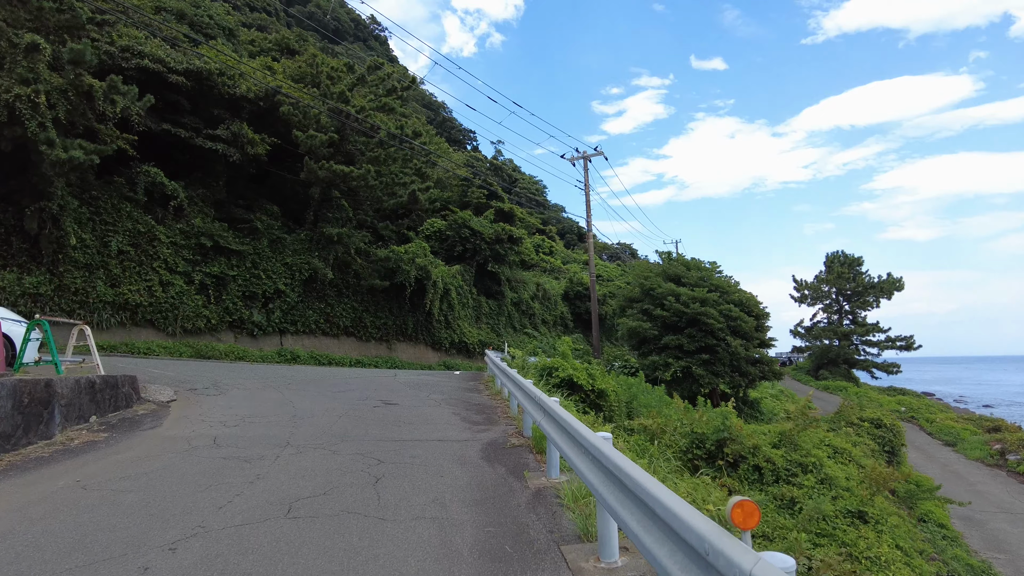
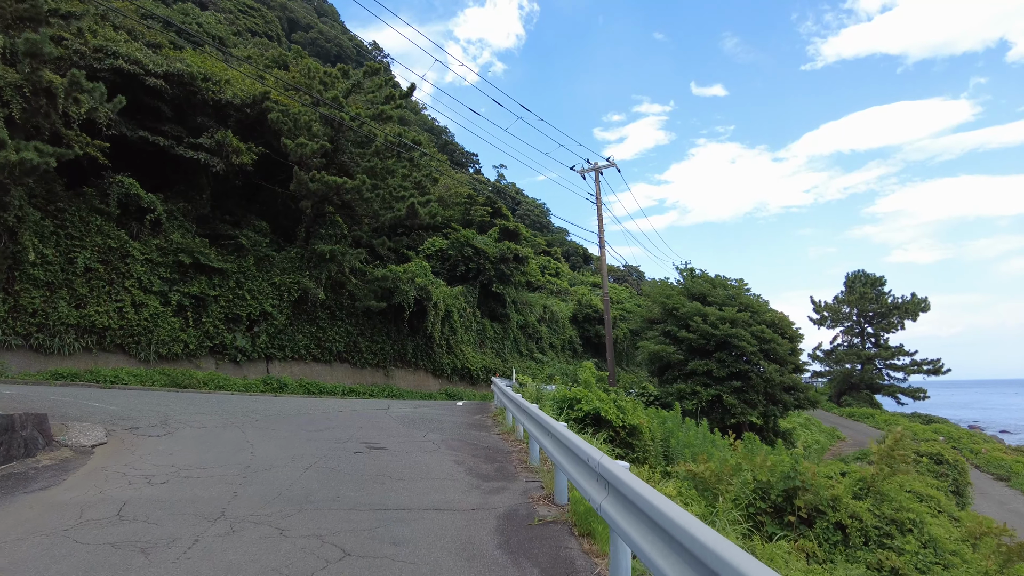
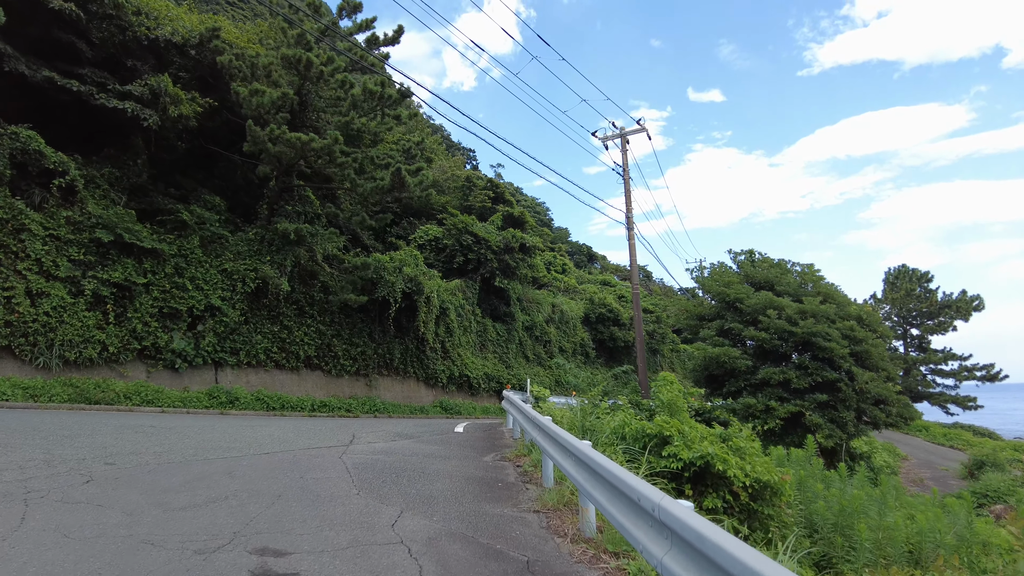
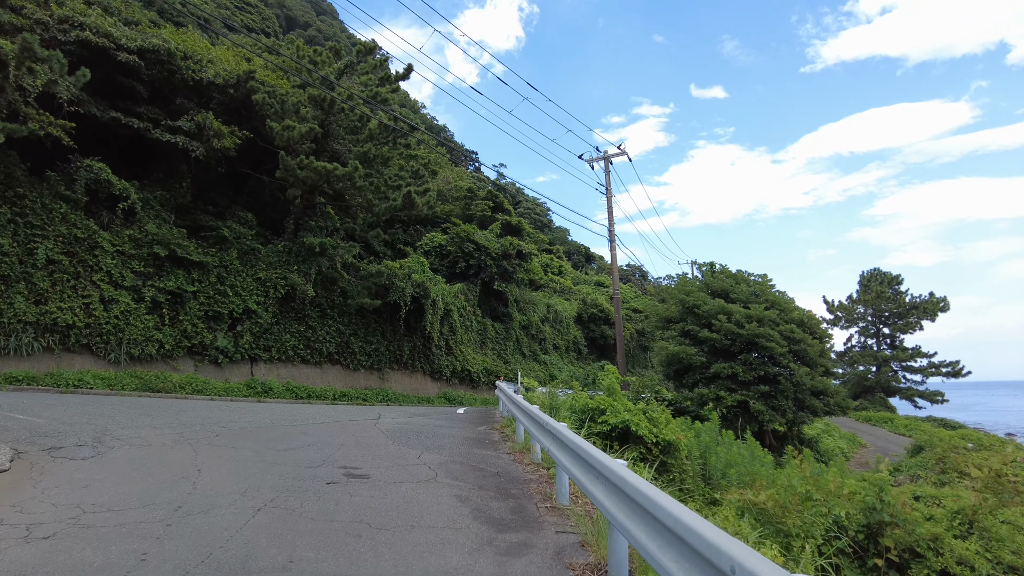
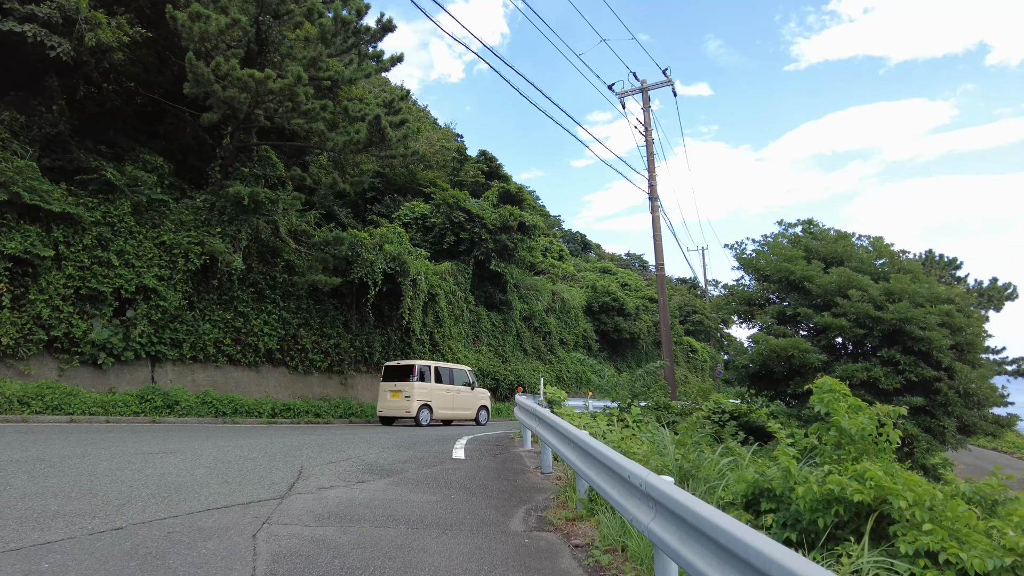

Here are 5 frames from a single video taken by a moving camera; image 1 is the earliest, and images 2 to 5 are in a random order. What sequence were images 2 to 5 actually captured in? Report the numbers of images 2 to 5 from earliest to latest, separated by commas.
2, 4, 3, 5
